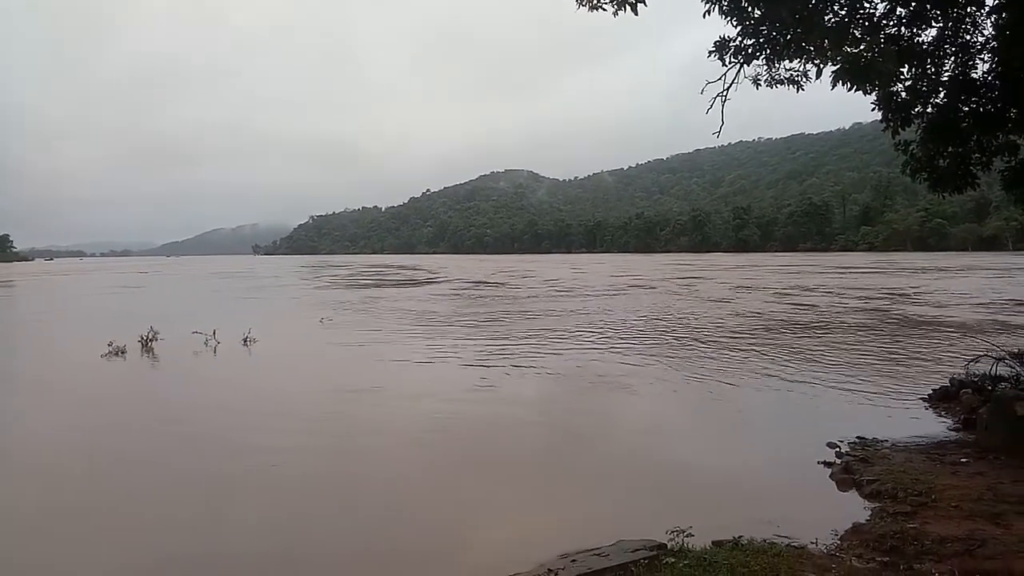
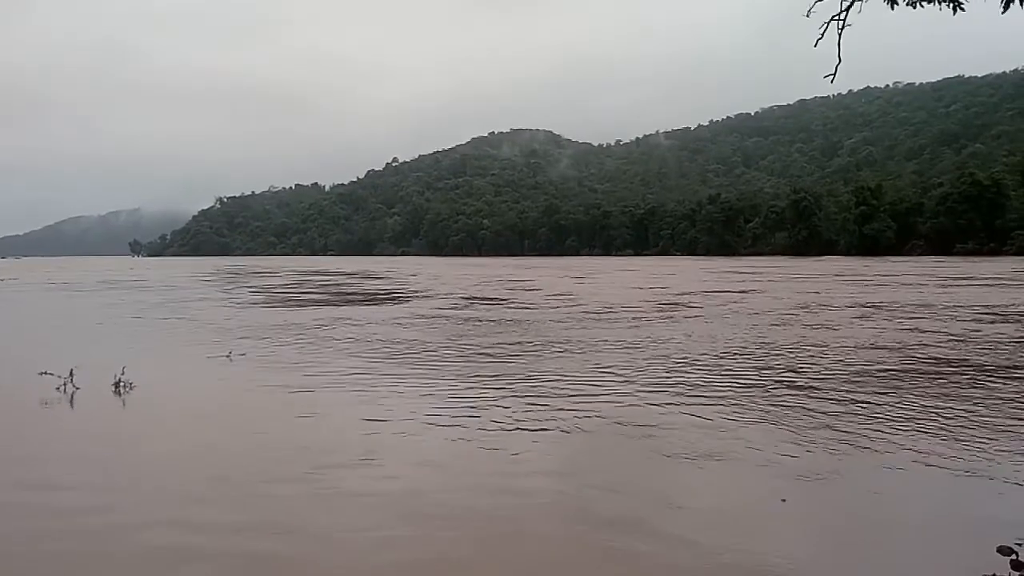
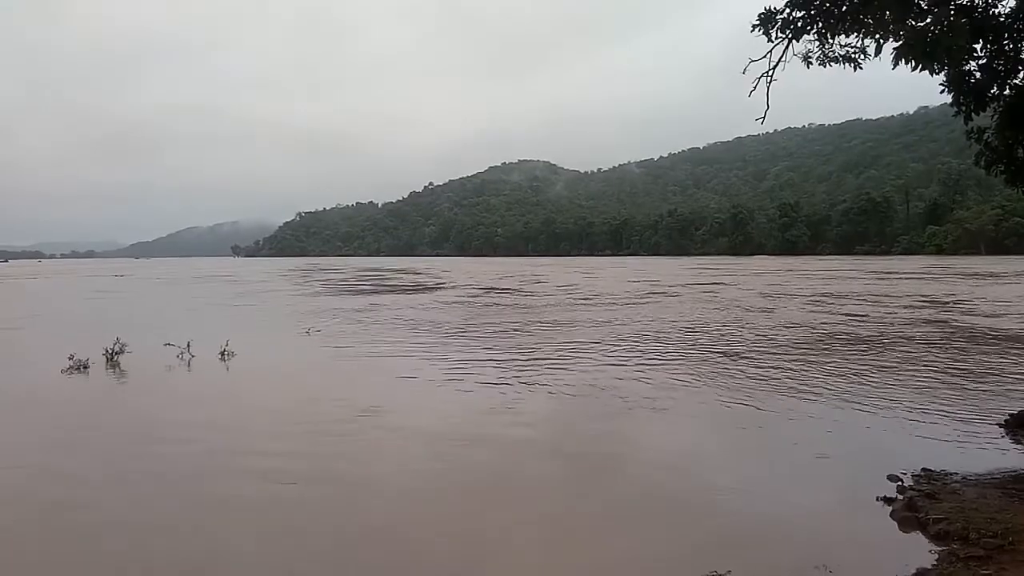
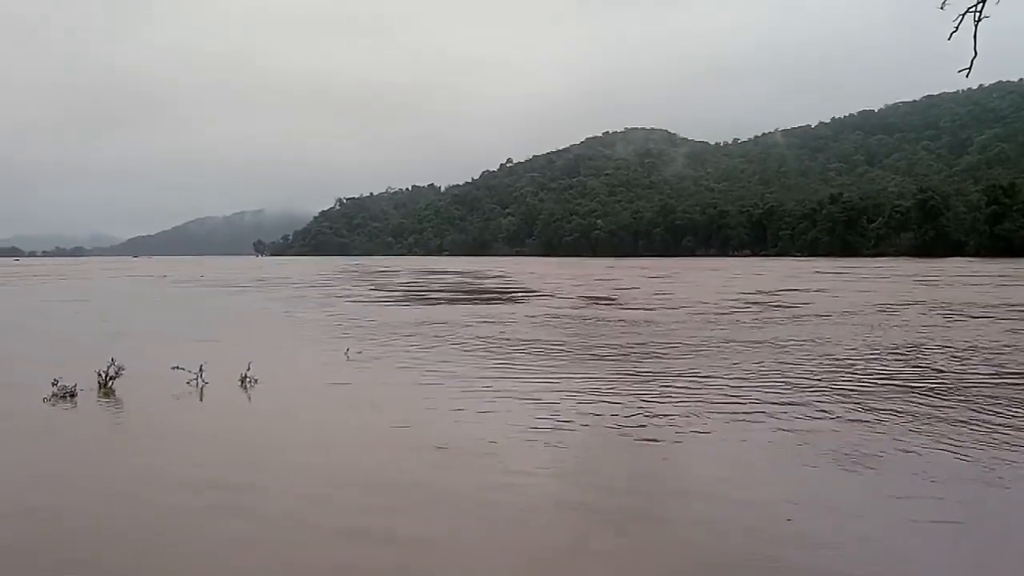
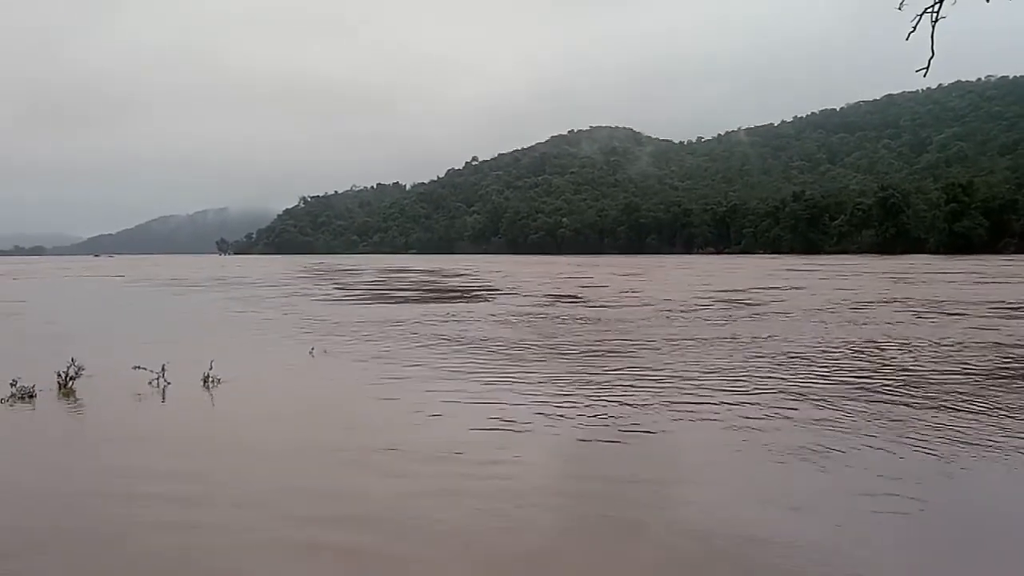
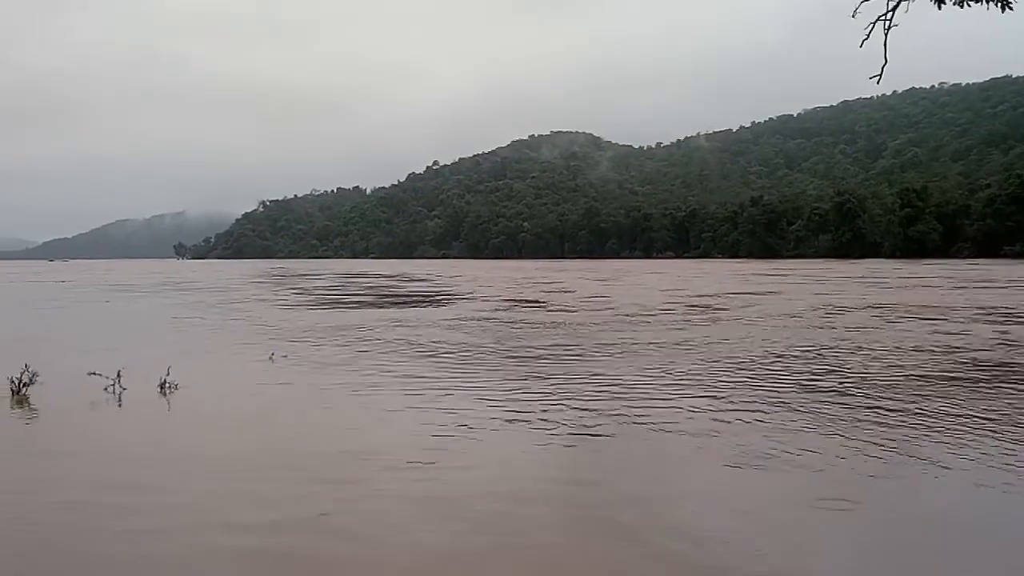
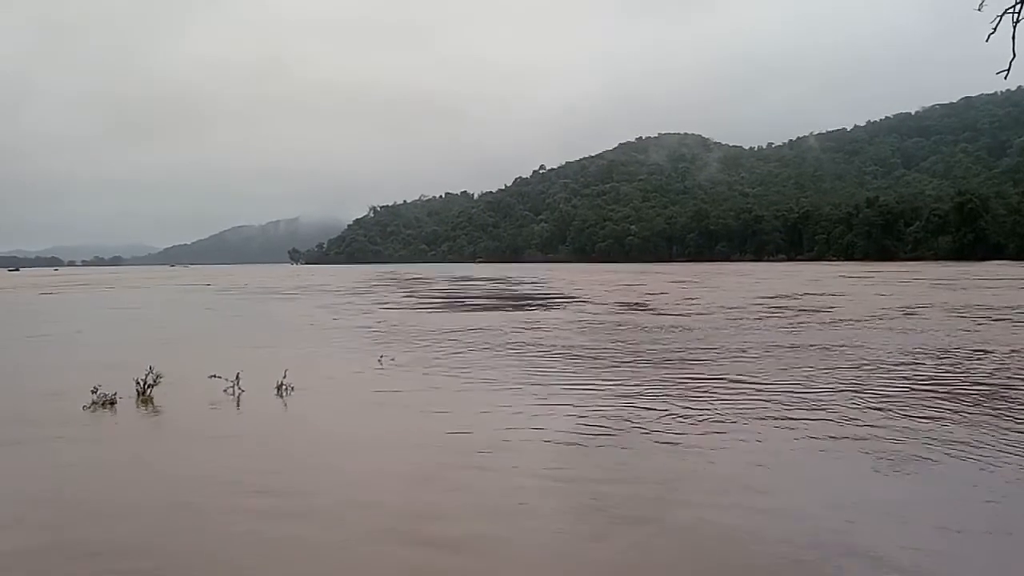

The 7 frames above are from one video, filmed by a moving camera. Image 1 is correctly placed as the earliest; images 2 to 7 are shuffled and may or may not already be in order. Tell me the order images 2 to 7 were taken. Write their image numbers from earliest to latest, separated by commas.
3, 2, 6, 5, 4, 7
